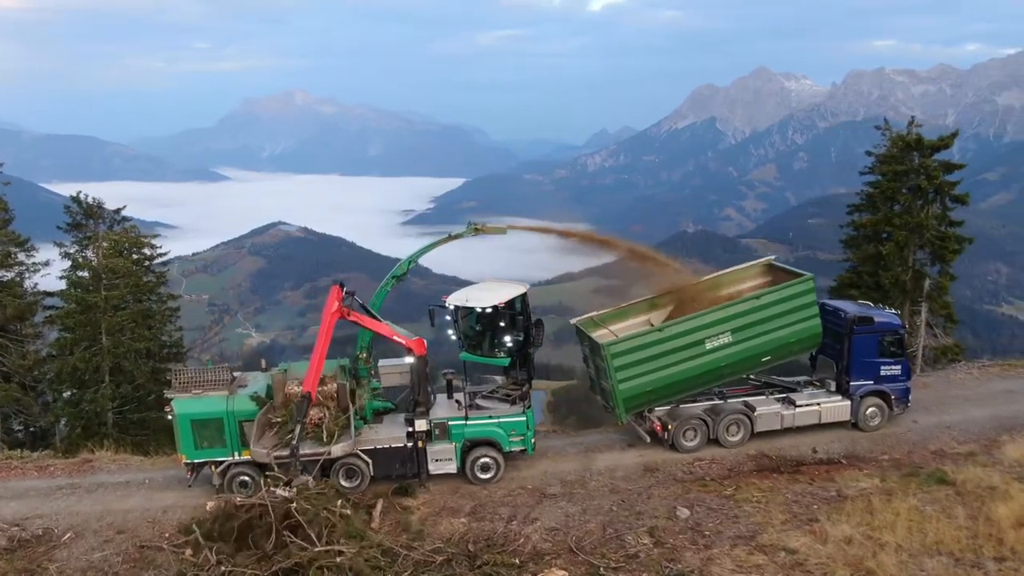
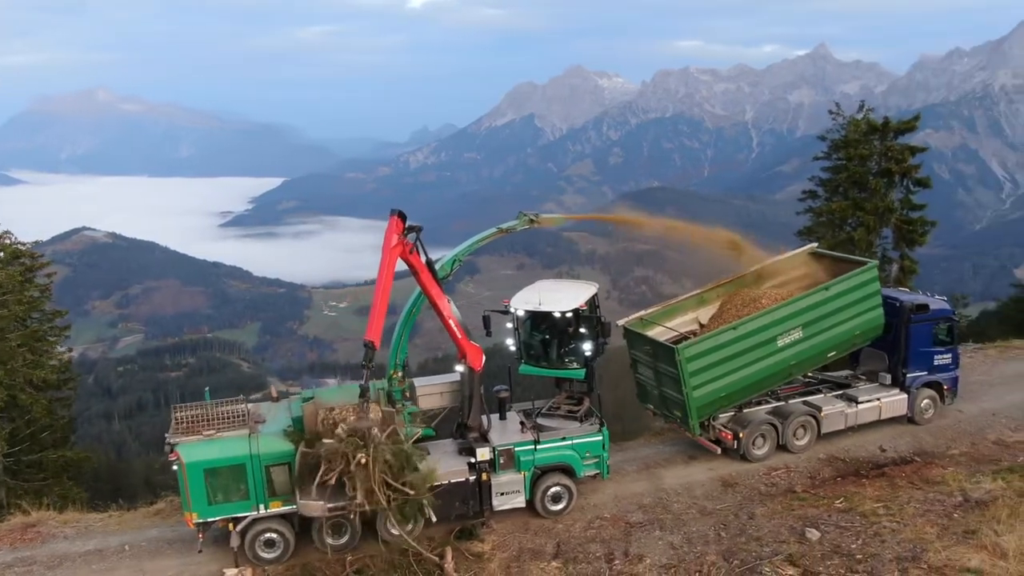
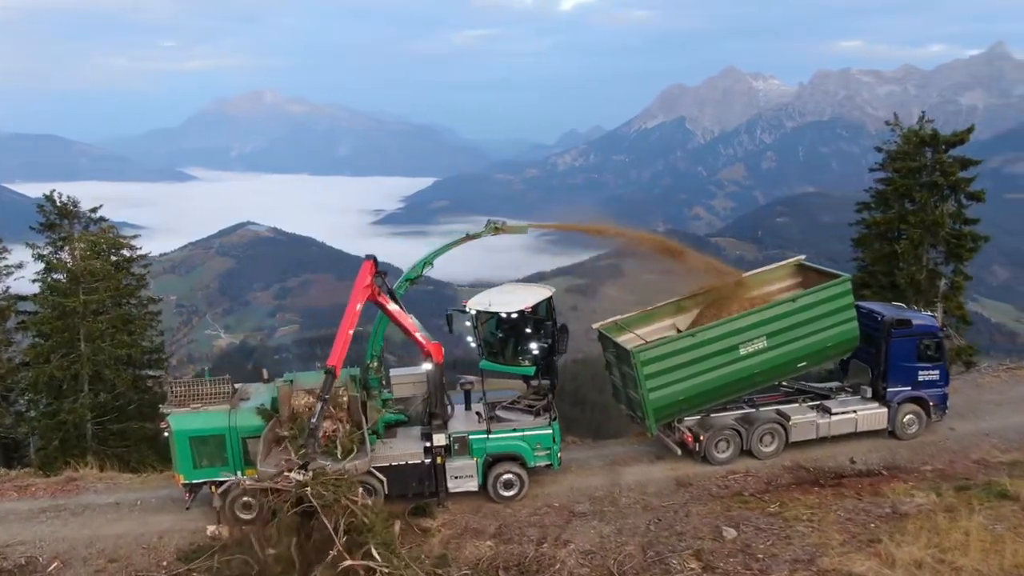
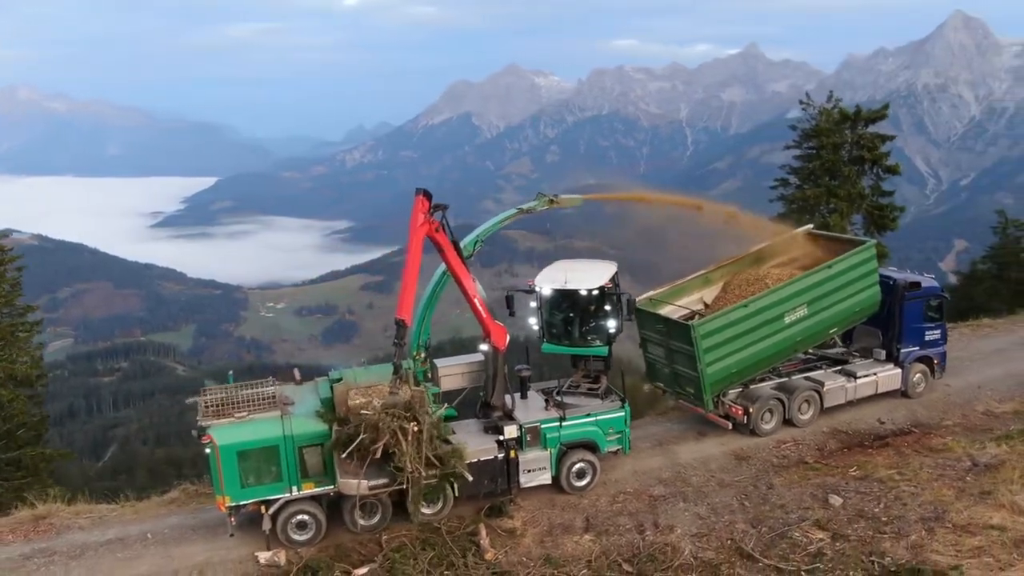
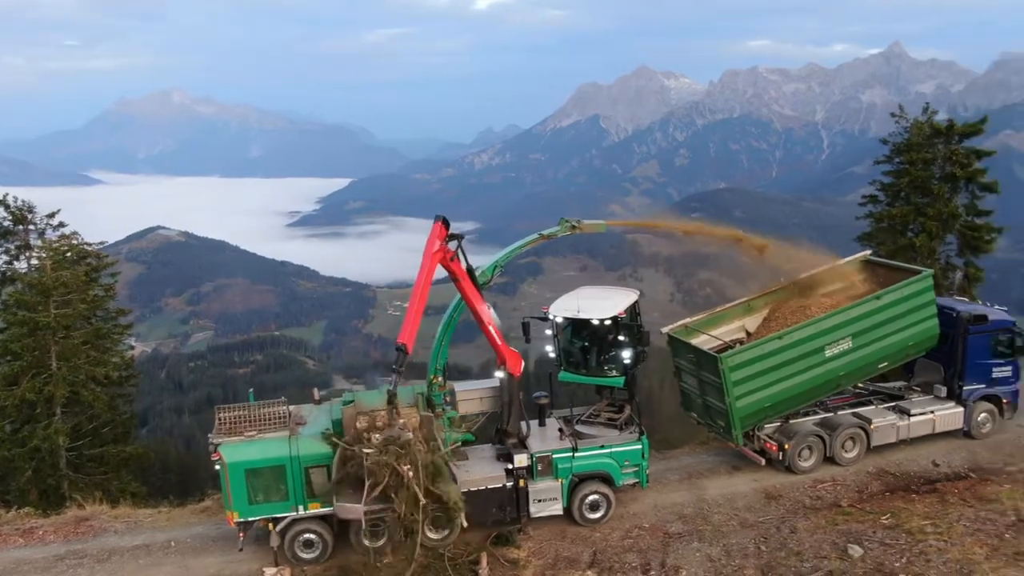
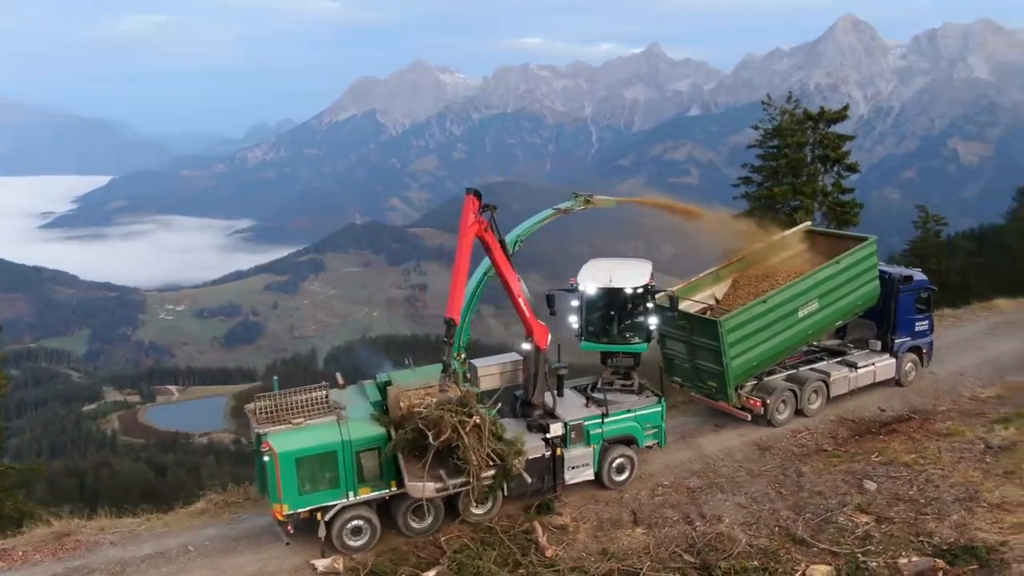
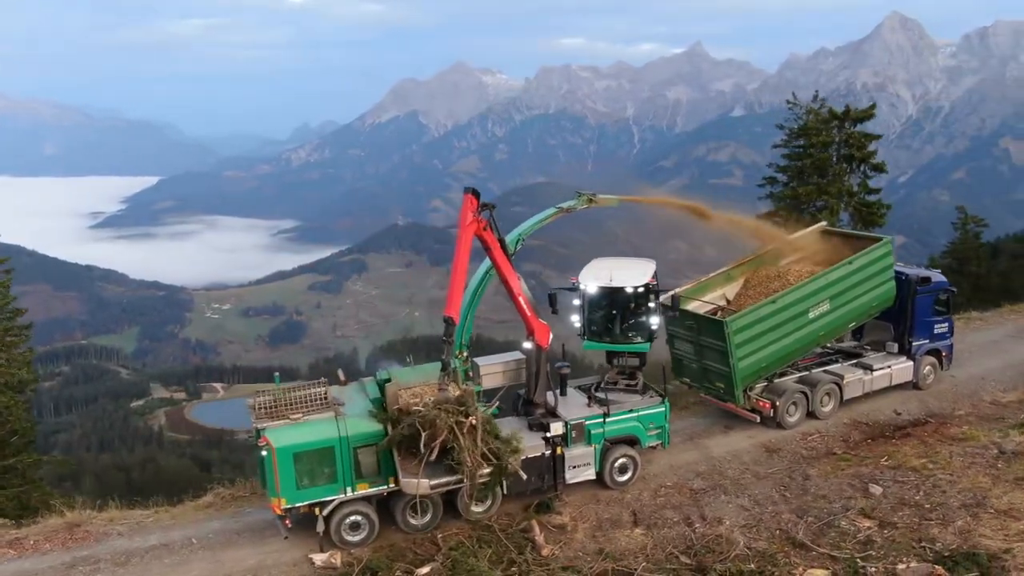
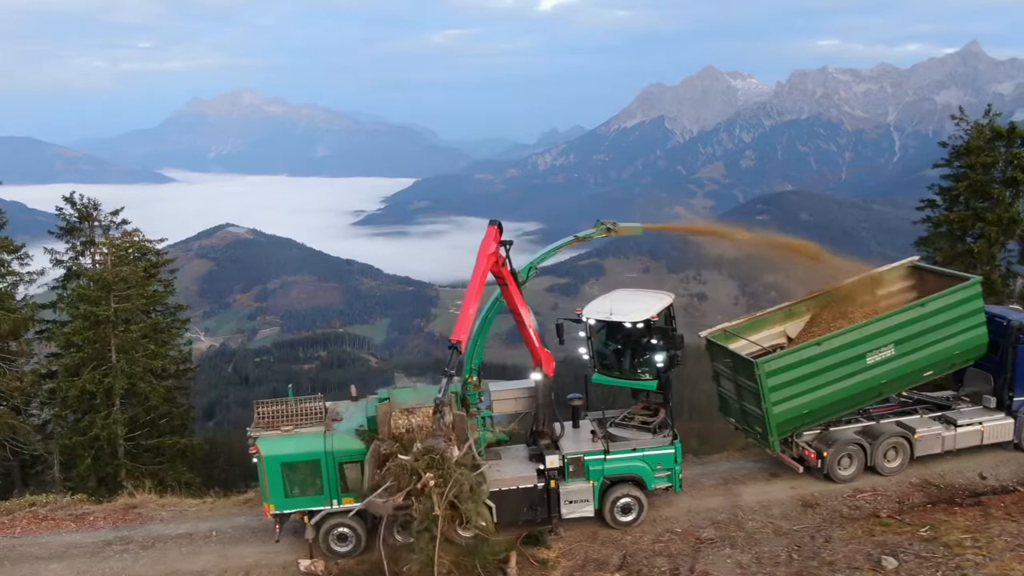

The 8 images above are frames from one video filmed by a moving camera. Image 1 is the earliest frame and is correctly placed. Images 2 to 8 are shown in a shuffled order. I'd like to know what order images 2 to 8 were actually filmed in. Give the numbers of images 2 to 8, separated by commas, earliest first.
3, 8, 5, 2, 4, 7, 6
